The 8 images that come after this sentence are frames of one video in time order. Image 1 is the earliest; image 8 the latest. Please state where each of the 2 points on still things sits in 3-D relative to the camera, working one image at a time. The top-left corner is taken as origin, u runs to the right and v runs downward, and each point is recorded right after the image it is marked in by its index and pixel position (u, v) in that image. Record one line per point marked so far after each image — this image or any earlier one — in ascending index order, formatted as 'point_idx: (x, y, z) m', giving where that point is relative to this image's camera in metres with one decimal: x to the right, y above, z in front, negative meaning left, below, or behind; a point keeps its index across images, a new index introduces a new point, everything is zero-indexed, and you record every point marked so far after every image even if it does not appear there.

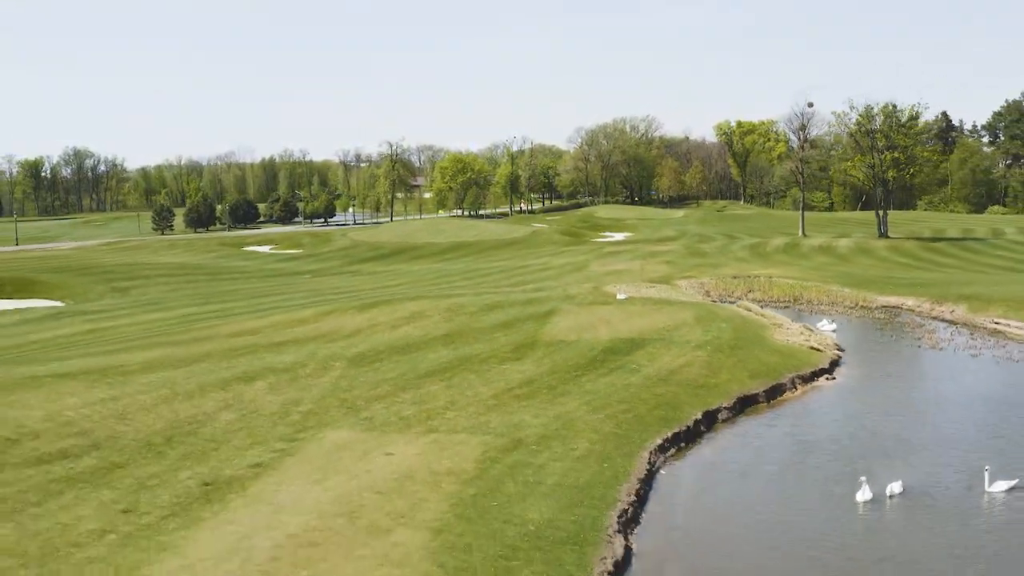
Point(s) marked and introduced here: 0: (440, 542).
0: (-1.2, -3.8, +18.7) m
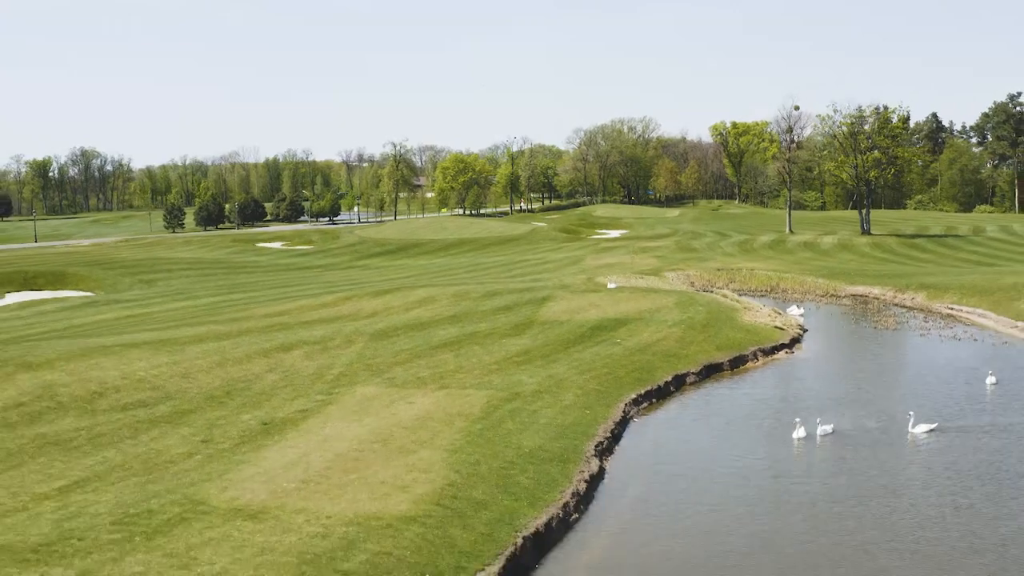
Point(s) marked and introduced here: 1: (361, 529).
0: (-1.2, -3.3, +23.9) m
1: (-2.2, -3.7, +19.2) m
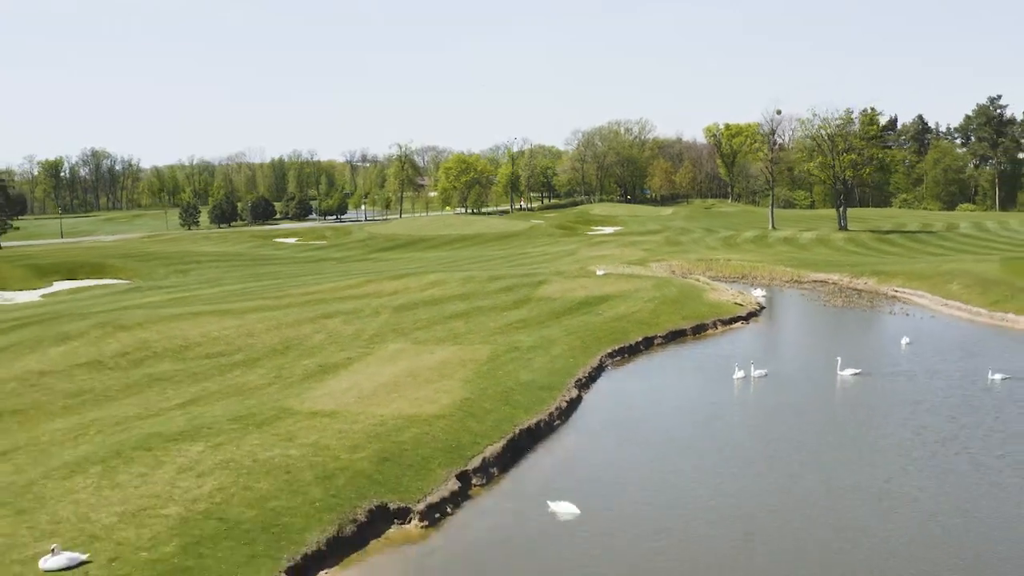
0: (-1.2, -2.5, +31.7) m
1: (-2.2, -2.9, +27.0) m
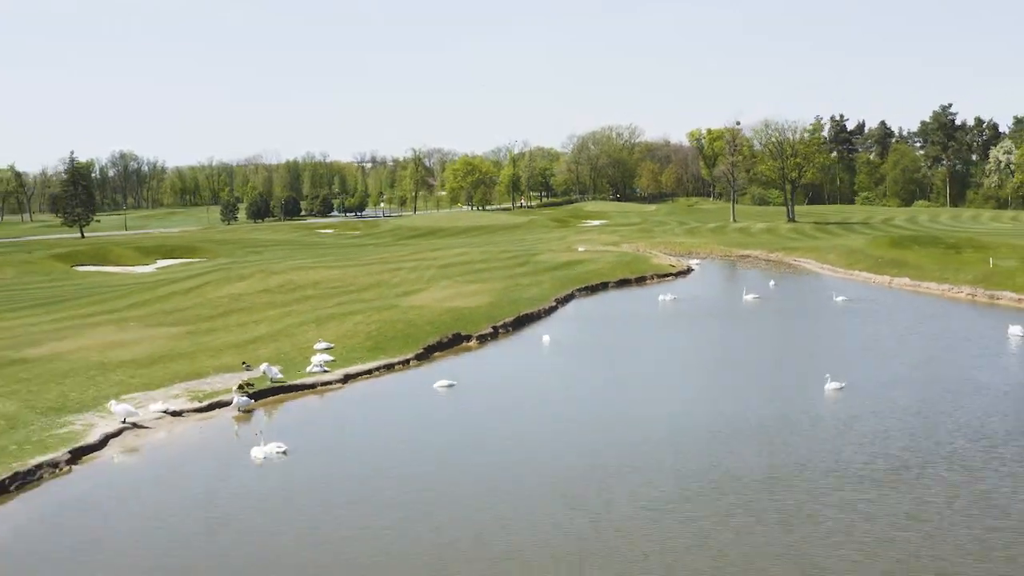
0: (-0.9, -0.5, +55.0) m
1: (-2.0, -0.9, +50.3) m
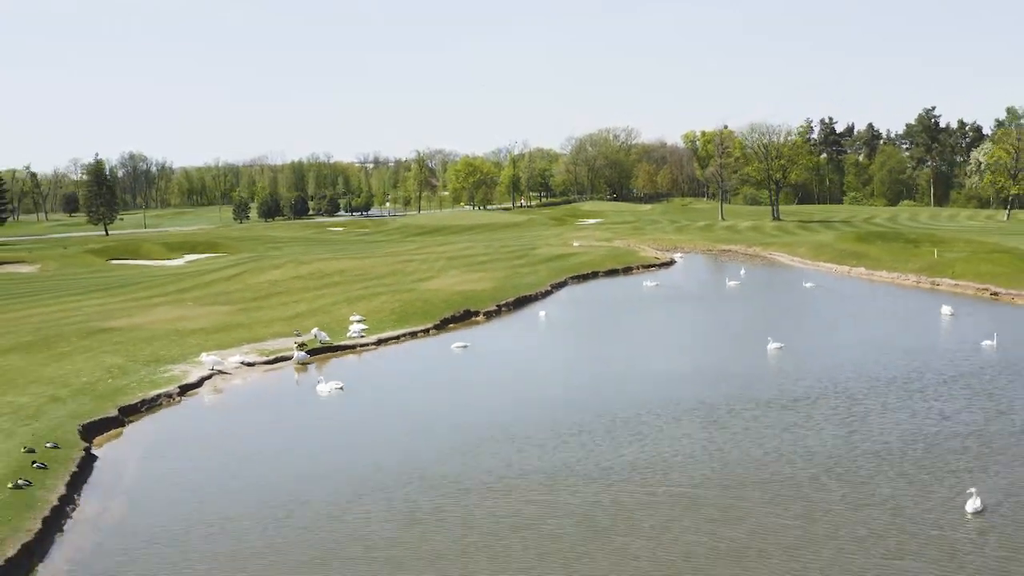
0: (-0.9, +0.2, +63.6) m
1: (-2.0, -0.2, +58.9) m
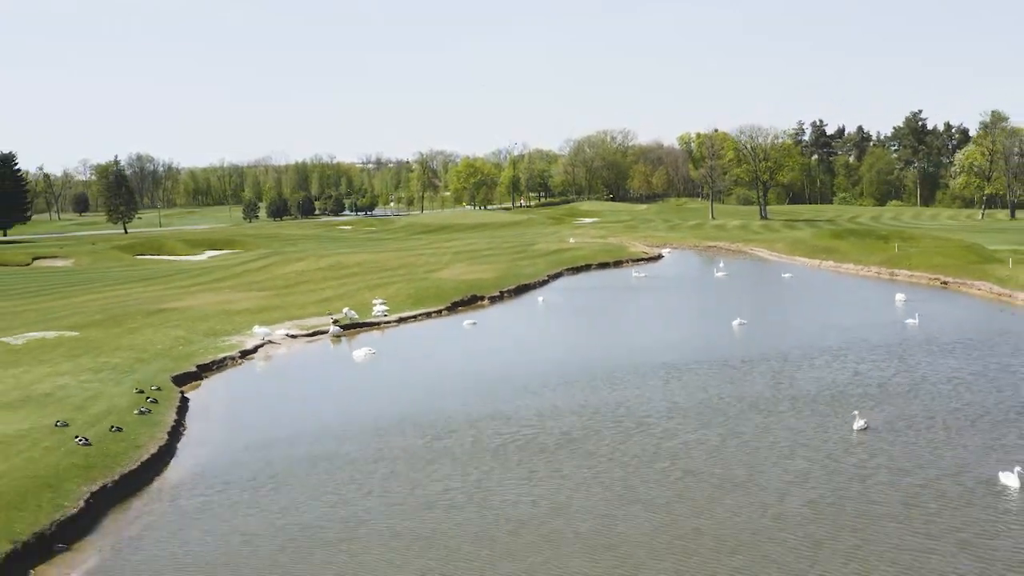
0: (-0.9, +0.8, +71.2) m
1: (-1.9, +0.4, +66.5) m
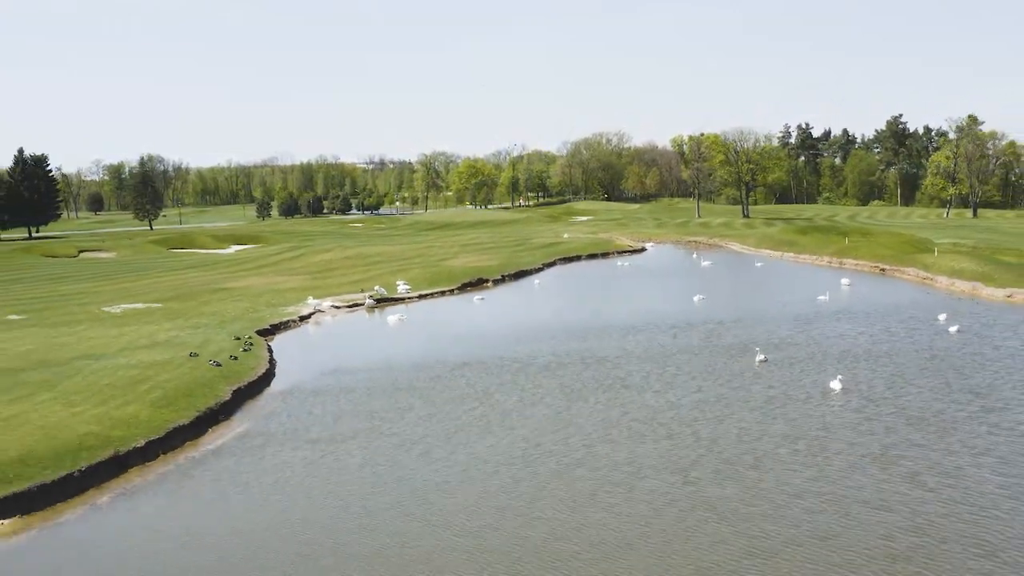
0: (-0.9, +1.7, +83.1) m
1: (-1.9, +1.3, +78.3) m
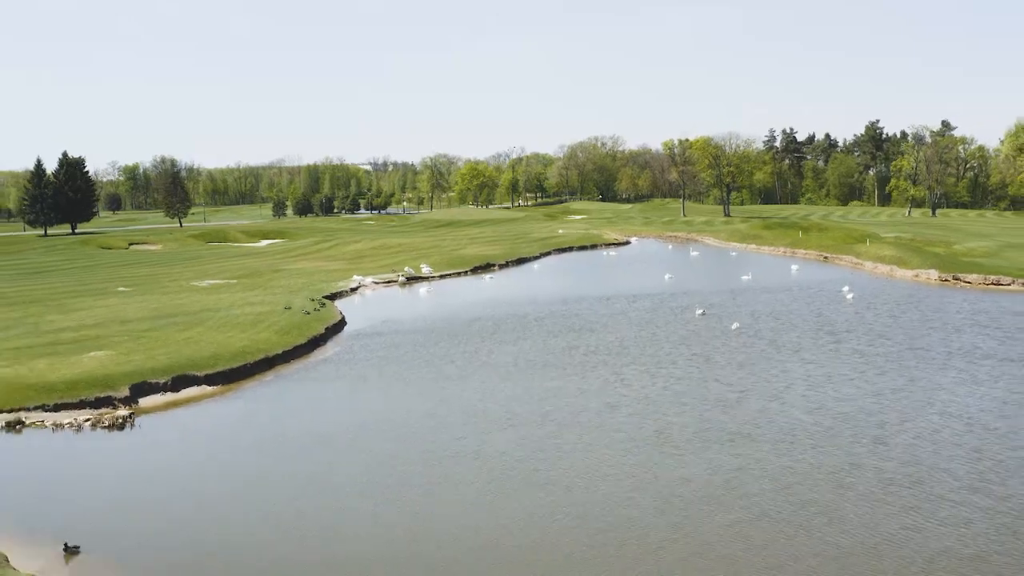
0: (-0.7, +2.9, +98.8) m
1: (-1.8, +2.5, +94.1) m
